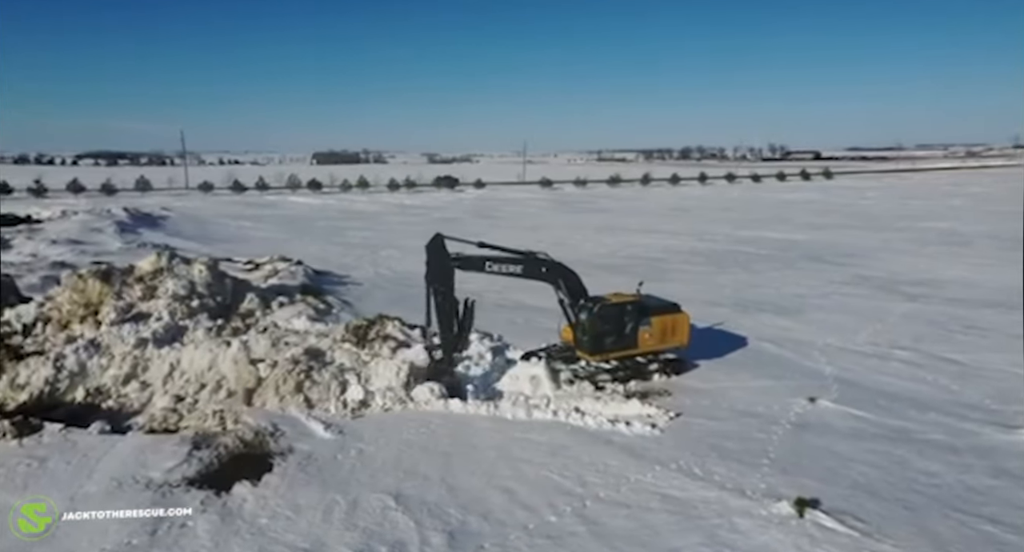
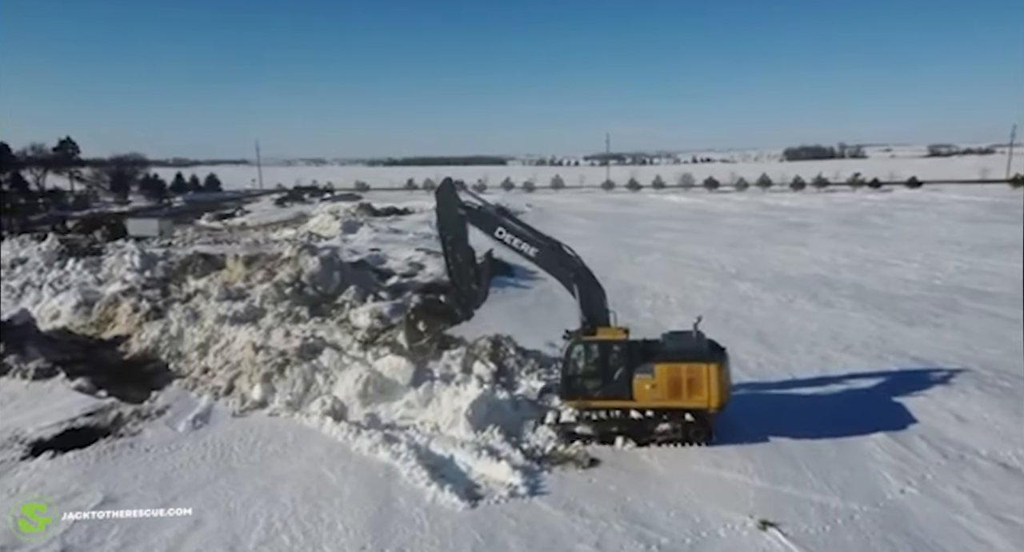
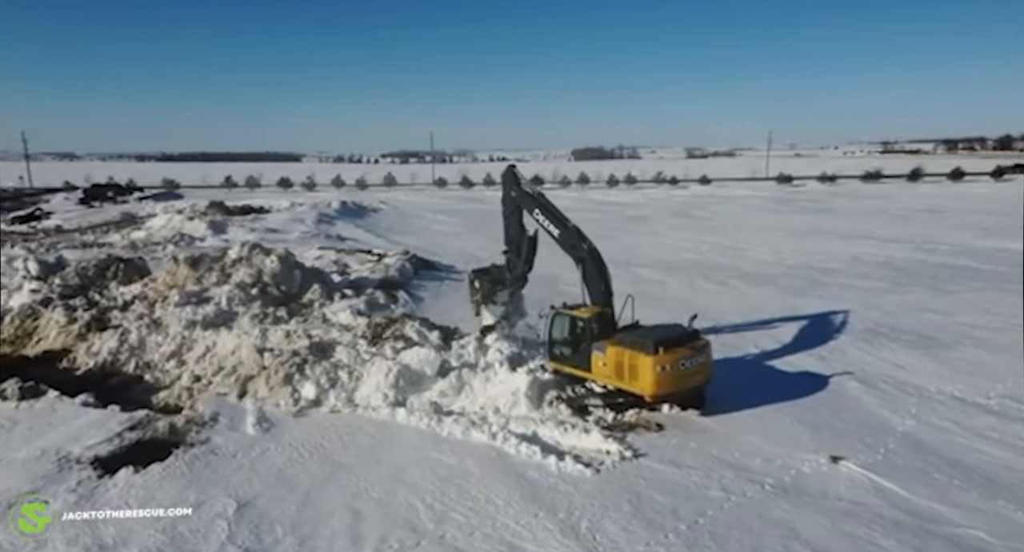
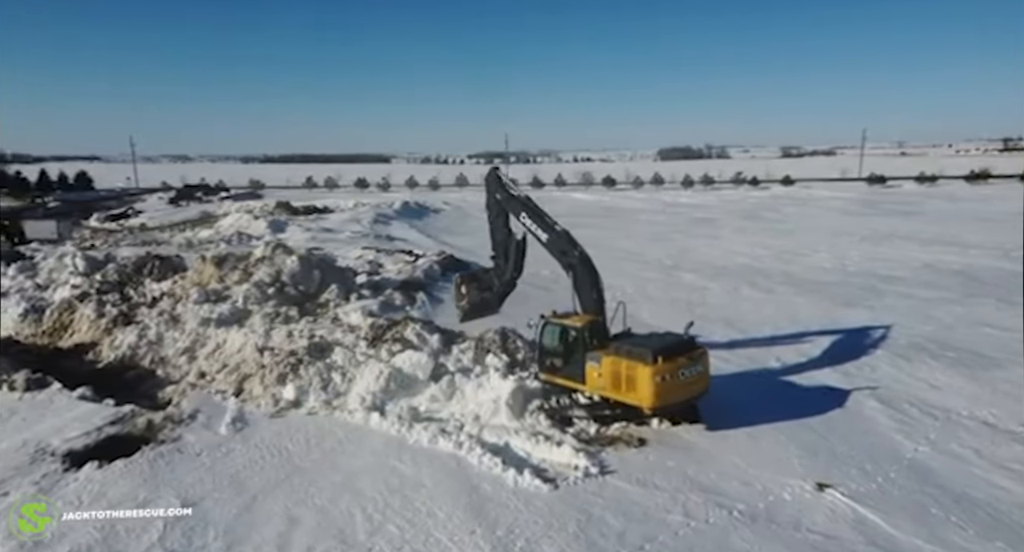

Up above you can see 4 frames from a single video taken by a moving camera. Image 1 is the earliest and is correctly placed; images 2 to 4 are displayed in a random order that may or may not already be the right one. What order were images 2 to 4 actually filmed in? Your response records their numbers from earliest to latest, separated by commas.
3, 4, 2
